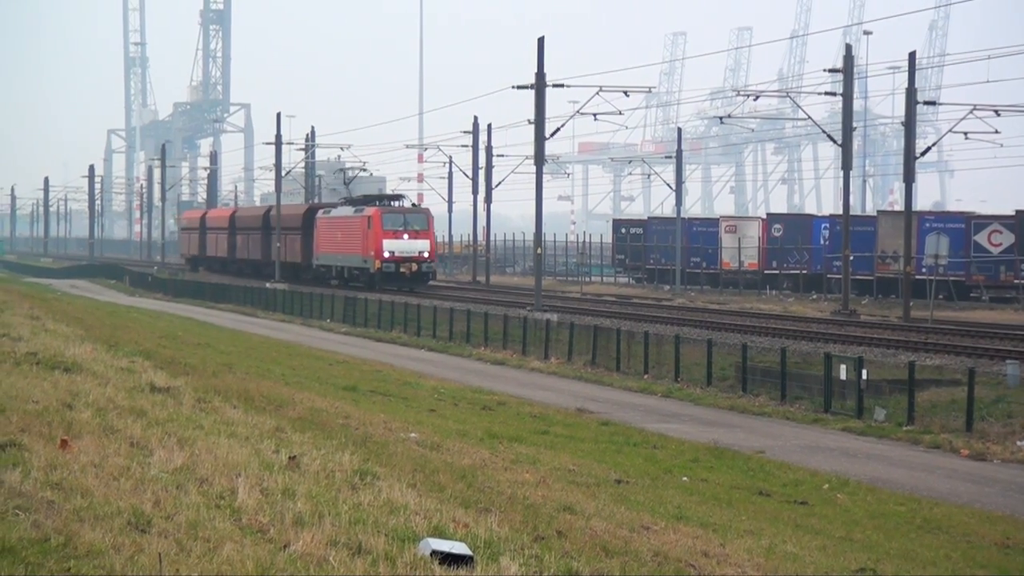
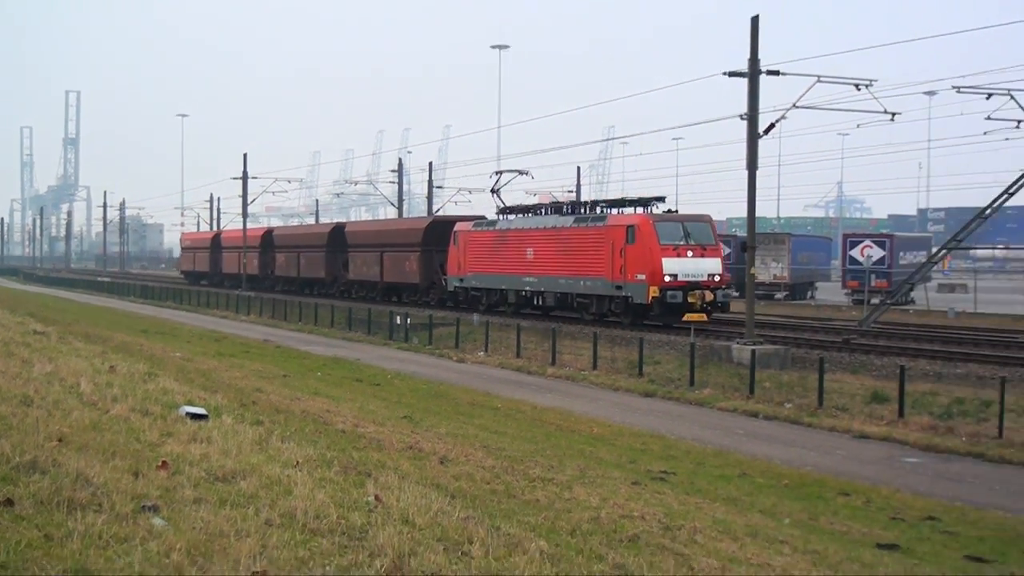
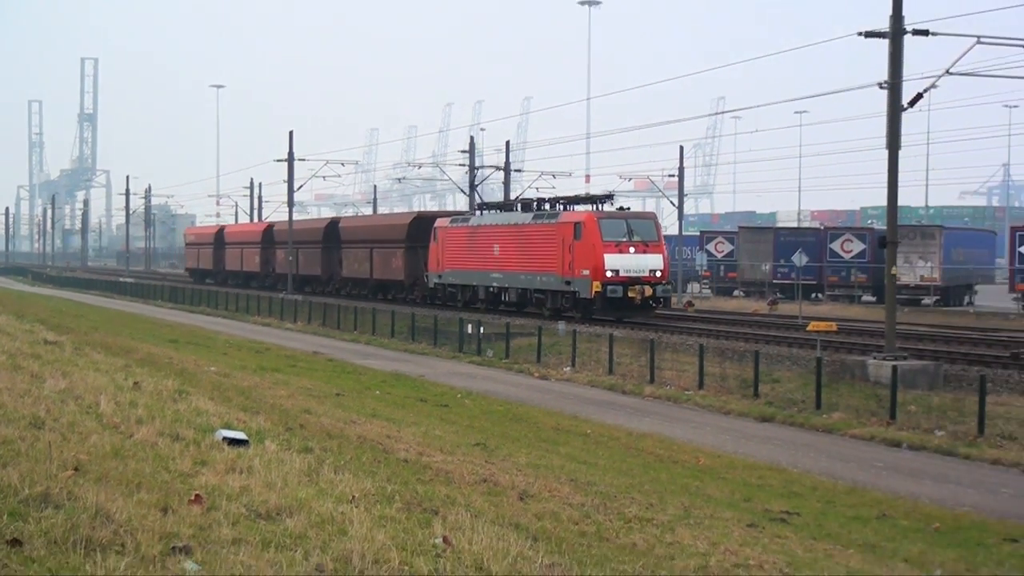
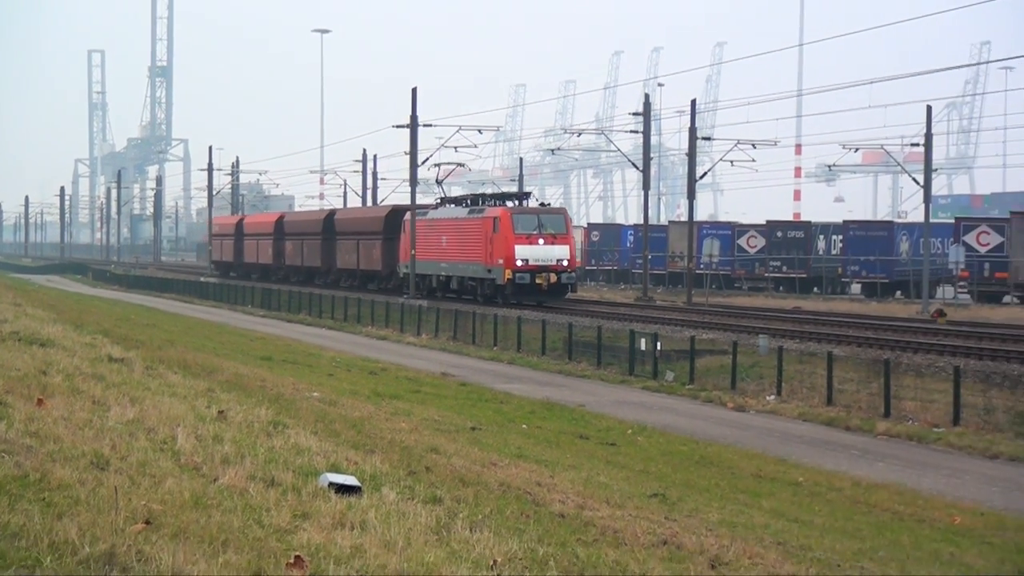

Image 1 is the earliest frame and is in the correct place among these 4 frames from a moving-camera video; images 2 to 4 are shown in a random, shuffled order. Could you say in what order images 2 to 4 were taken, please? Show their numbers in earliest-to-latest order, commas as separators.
4, 3, 2
